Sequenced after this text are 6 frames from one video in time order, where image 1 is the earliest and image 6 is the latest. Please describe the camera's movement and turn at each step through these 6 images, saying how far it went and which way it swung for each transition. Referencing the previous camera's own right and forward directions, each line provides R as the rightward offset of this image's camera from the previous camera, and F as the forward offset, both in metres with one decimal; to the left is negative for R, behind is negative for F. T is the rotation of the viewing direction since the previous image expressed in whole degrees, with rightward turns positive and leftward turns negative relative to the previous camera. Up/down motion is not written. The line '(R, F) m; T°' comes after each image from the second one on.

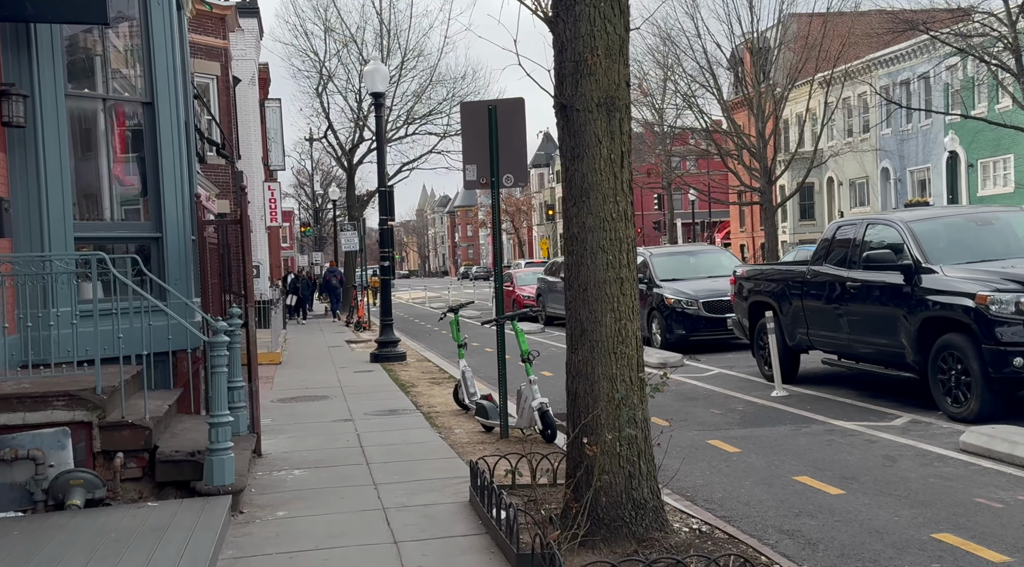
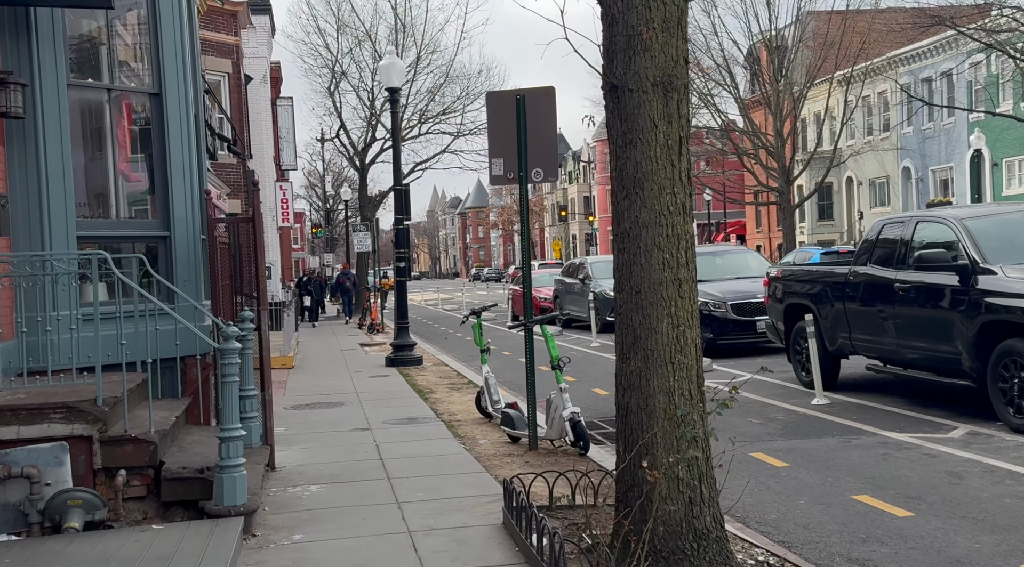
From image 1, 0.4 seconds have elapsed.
(-0.2, +0.6) m; -1°
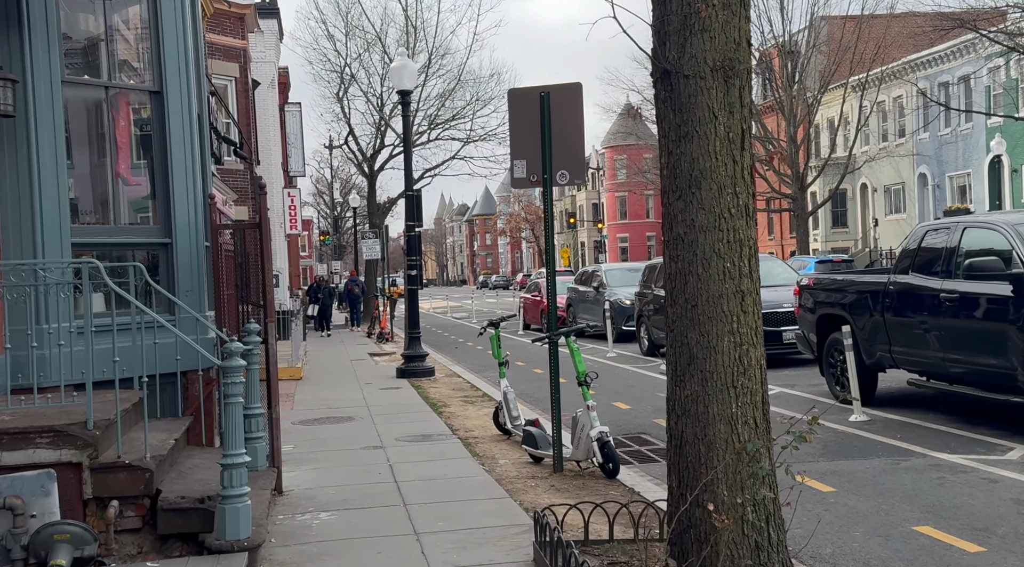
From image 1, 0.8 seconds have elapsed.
(-0.1, +0.6) m; 0°
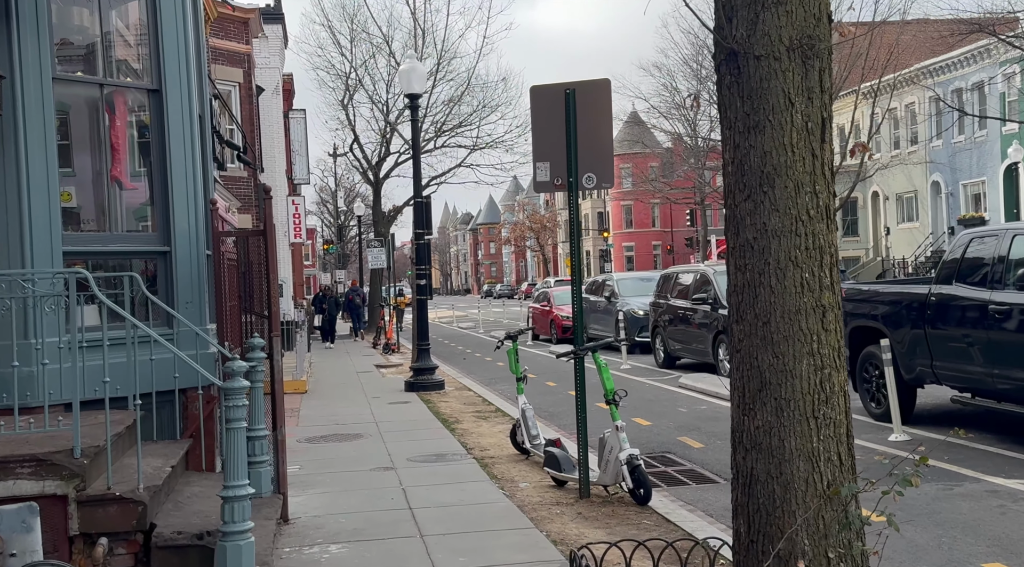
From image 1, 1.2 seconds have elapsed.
(-0.1, +0.6) m; 0°
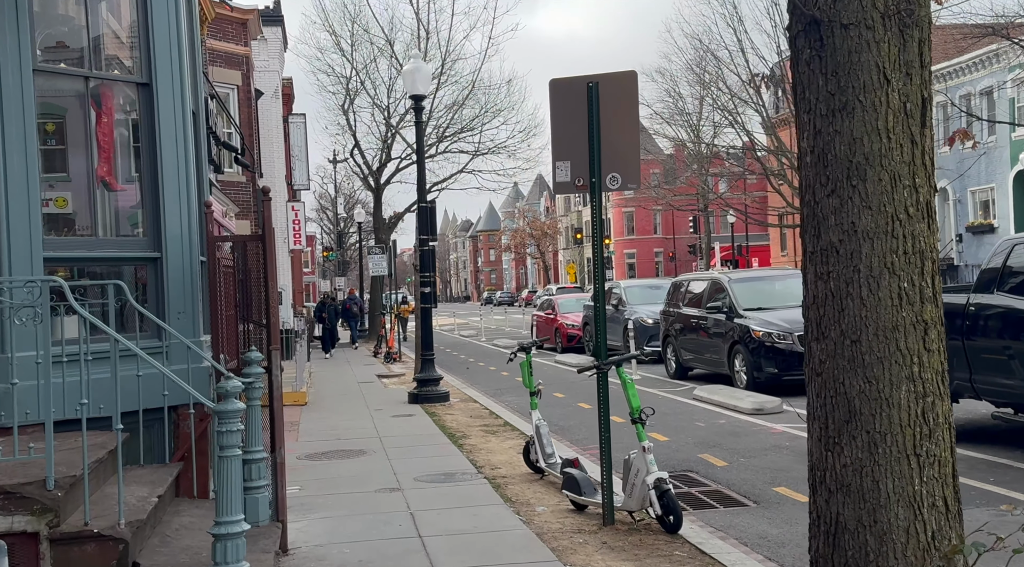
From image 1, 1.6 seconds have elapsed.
(-0.1, +0.6) m; 0°
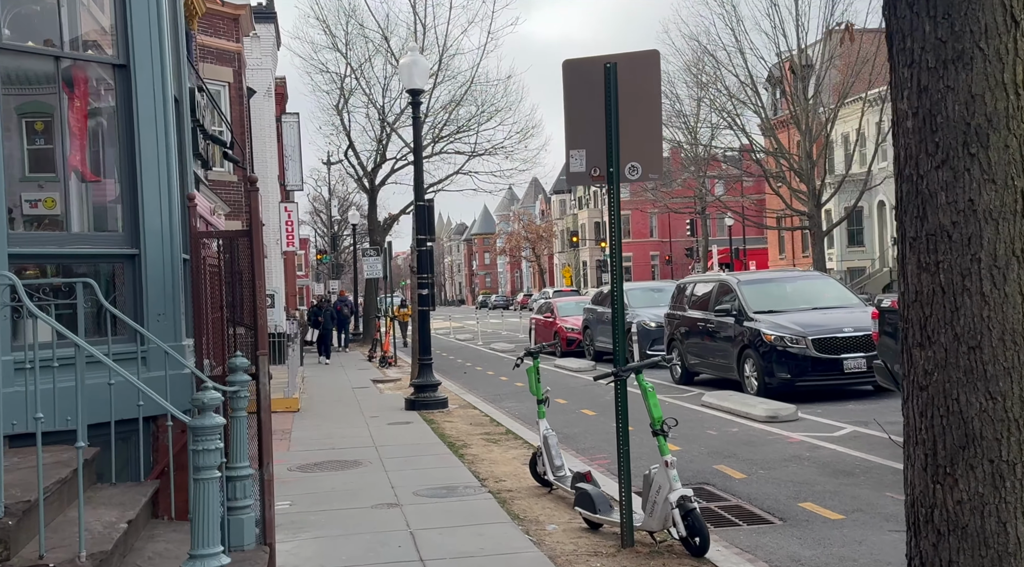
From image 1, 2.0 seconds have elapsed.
(-0.1, +0.6) m; 0°
